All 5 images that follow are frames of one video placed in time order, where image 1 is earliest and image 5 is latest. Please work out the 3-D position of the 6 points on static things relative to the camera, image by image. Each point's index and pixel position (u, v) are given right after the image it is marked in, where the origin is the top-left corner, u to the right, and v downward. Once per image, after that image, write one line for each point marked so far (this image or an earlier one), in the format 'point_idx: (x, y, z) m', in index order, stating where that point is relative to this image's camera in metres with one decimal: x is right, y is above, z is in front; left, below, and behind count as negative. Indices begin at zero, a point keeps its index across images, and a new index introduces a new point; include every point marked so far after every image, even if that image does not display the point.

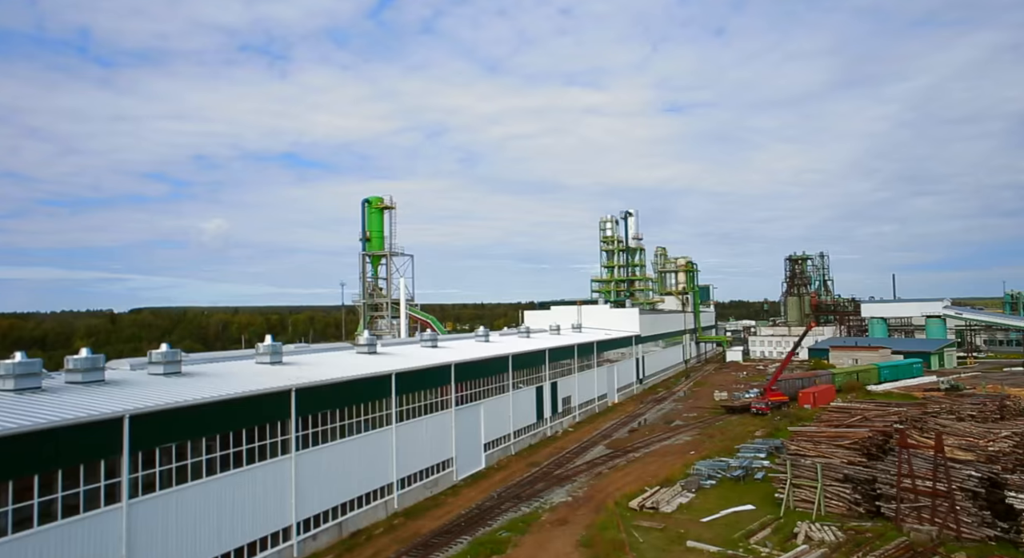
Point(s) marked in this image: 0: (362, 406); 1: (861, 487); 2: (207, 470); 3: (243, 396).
0: (-4.8, -4.2, +19.1) m
1: (+10.0, -5.9, +17.0) m
2: (-7.1, -4.4, +13.6) m
3: (-6.8, -2.9, +14.7) m
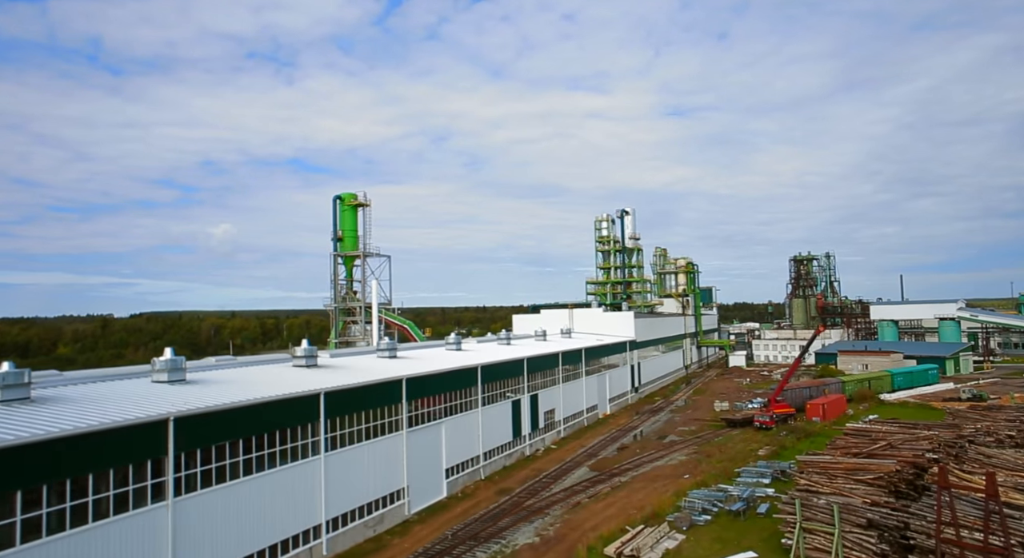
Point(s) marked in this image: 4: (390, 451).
0: (-6.2, -4.2, +15.8) m
1: (+8.7, -5.9, +13.6) m
2: (-8.5, -4.4, +10.3) m
3: (-8.2, -2.9, +11.4) m
4: (-4.1, -5.8, +19.9) m
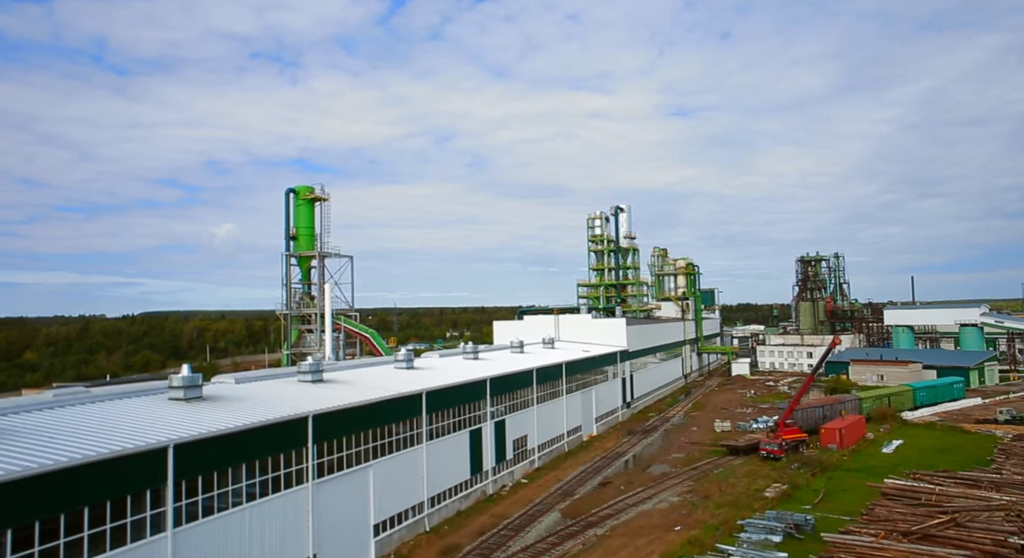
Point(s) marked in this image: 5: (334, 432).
0: (-7.9, -4.4, +11.2) m
1: (+7.0, -6.1, +8.9) m
2: (-10.2, -4.7, +5.7) m
3: (-9.9, -3.1, +6.8) m
4: (-5.8, -6.0, +15.3) m
5: (-5.0, -4.4, +17.2) m
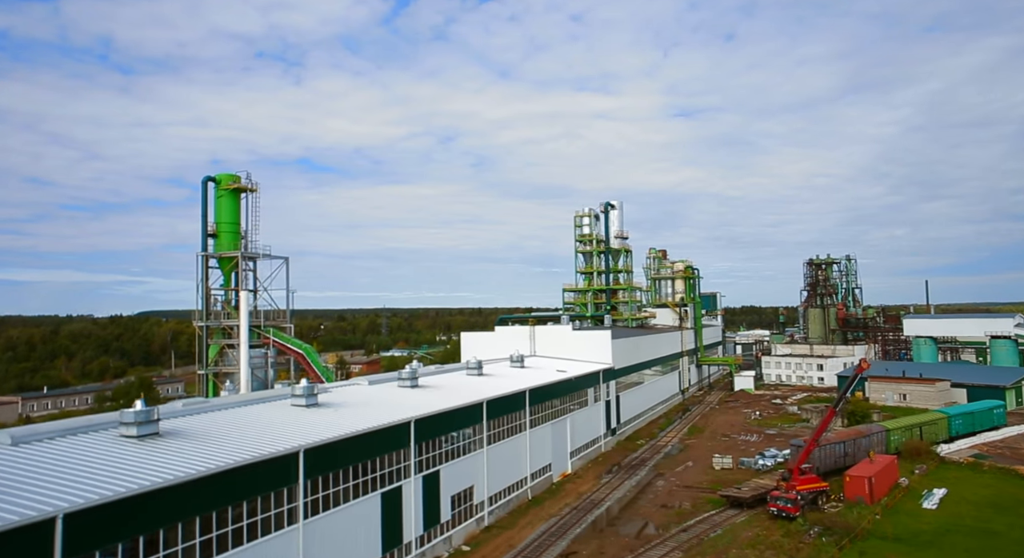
0: (-10.2, -4.7, +5.2) m
1: (+4.7, -6.5, +2.9) m
2: (-12.5, -4.9, -0.2) m
3: (-12.2, -3.4, +0.9) m
4: (-8.0, -6.3, +9.3) m
5: (-7.2, -4.7, +11.2) m
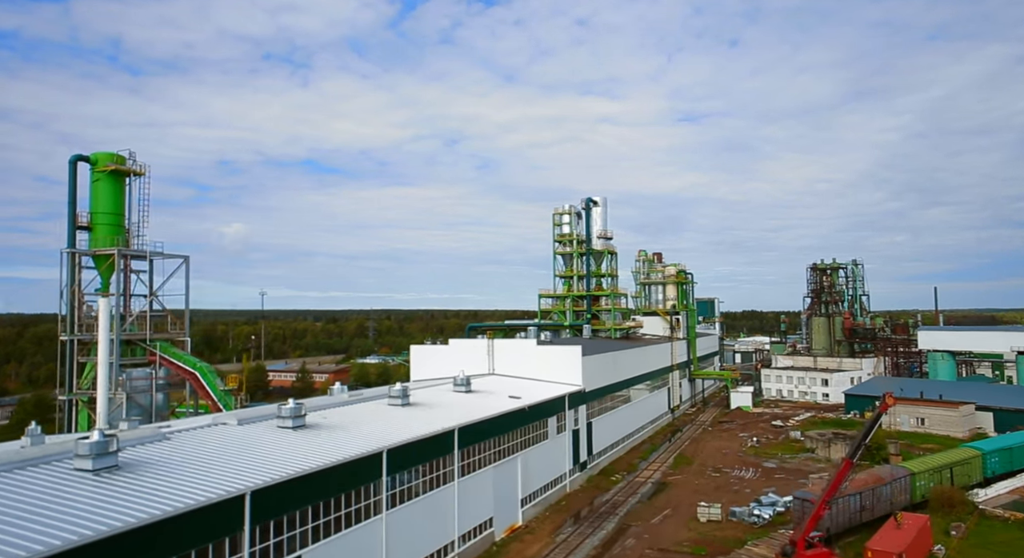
0: (-12.8, -4.8, -0.6) m
1: (+2.0, -6.7, -3.0) m
2: (-15.2, -5.0, -6.0) m
3: (-14.8, -3.5, -4.9) m
4: (-10.7, -6.4, +3.5) m
5: (-9.9, -4.8, +5.4) m
